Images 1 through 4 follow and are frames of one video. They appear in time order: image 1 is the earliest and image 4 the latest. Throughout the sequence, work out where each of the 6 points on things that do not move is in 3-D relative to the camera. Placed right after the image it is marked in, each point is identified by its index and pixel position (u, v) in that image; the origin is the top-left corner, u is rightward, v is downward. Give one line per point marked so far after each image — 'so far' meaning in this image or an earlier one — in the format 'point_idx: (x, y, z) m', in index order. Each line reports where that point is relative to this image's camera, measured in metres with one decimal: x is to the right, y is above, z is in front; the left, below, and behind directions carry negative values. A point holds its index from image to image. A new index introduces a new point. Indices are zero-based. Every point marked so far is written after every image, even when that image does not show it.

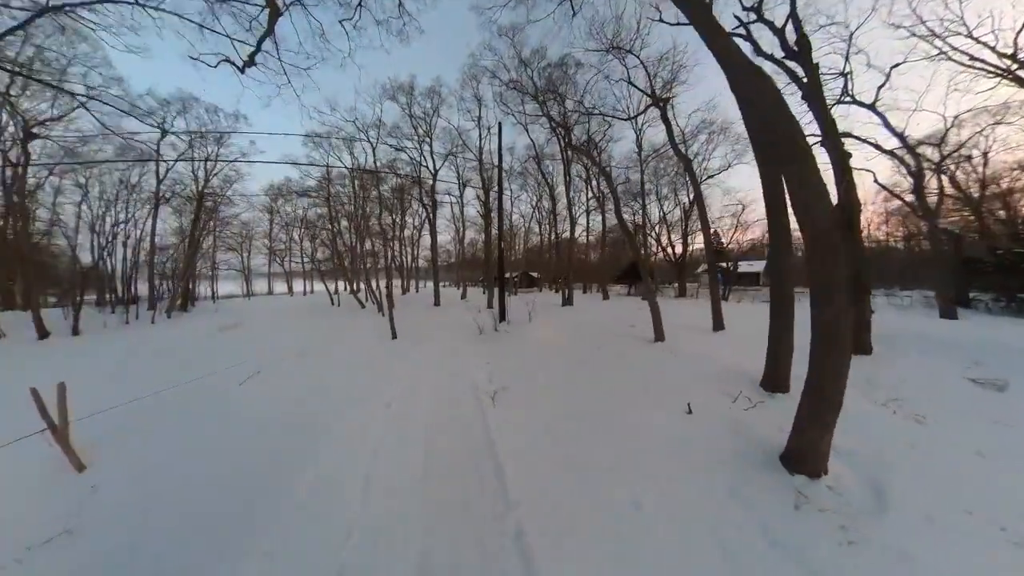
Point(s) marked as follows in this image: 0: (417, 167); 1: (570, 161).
0: (-3.8, +4.8, +18.2) m
1: (+1.8, +4.0, +14.0) m
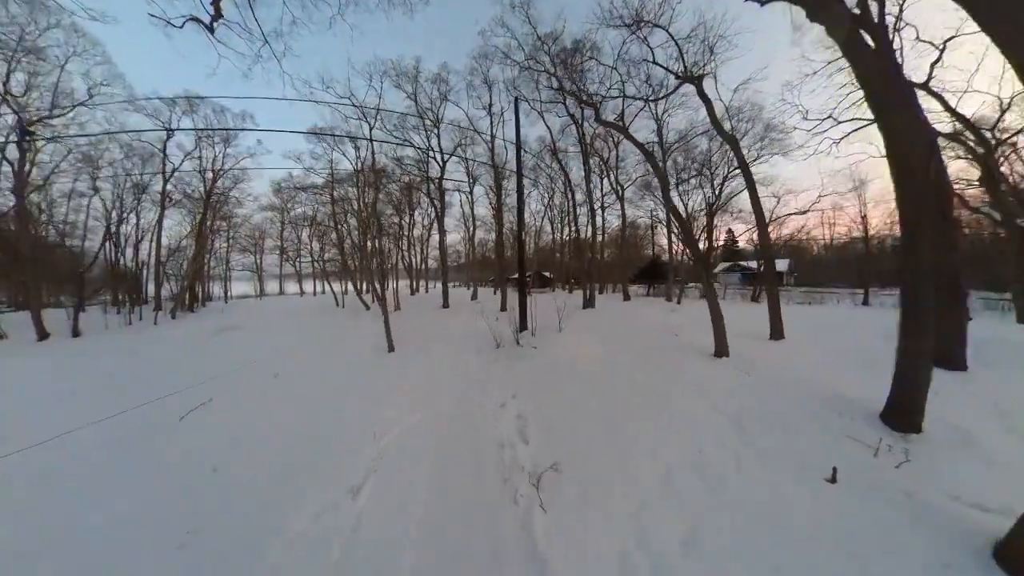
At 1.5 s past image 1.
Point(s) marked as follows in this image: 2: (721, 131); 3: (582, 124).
0: (-3.3, +4.8, +17.4) m
1: (+2.2, +4.0, +13.2) m
2: (+3.0, +2.3, +6.6) m
3: (+1.9, +4.4, +12.0) m
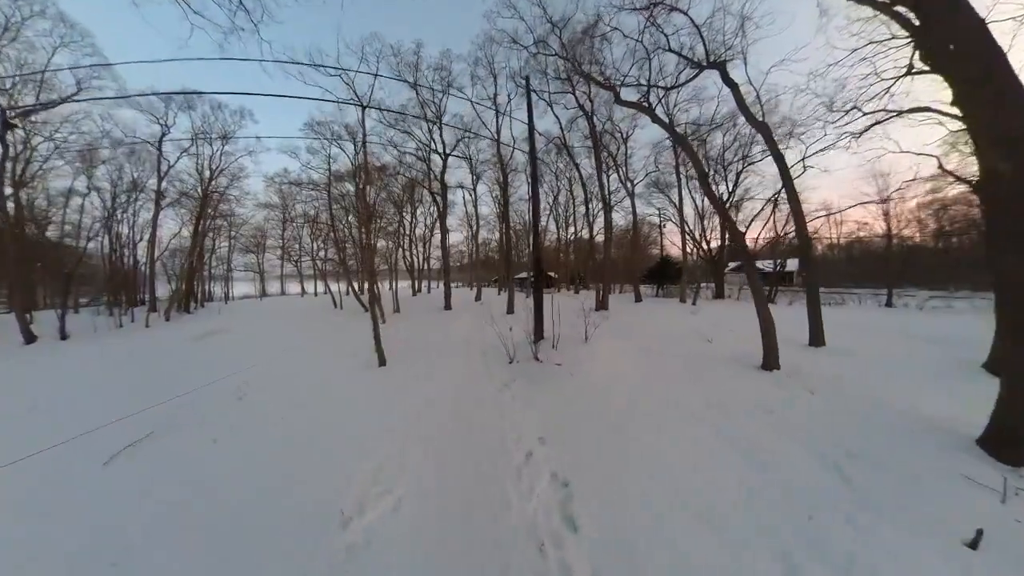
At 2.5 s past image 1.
0: (-3.1, +4.8, +16.9) m
1: (+2.3, +3.9, +12.7) m
2: (+3.1, +2.2, +6.0) m
3: (+2.0, +4.3, +11.5) m
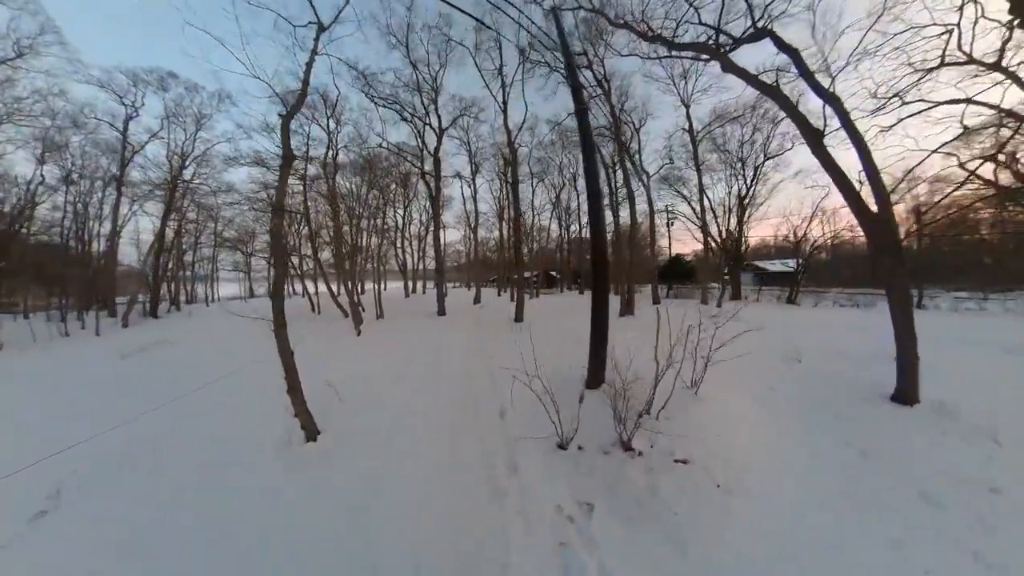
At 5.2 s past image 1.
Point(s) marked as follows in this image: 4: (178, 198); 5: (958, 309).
0: (-3.1, +4.8, +15.8) m
1: (+2.4, +3.9, +11.5) m
2: (+3.2, +2.2, +4.9) m
3: (+2.1, +4.3, +10.4) m
4: (-14.3, +3.9, +19.9) m
5: (+14.7, -0.7, +14.8) m
